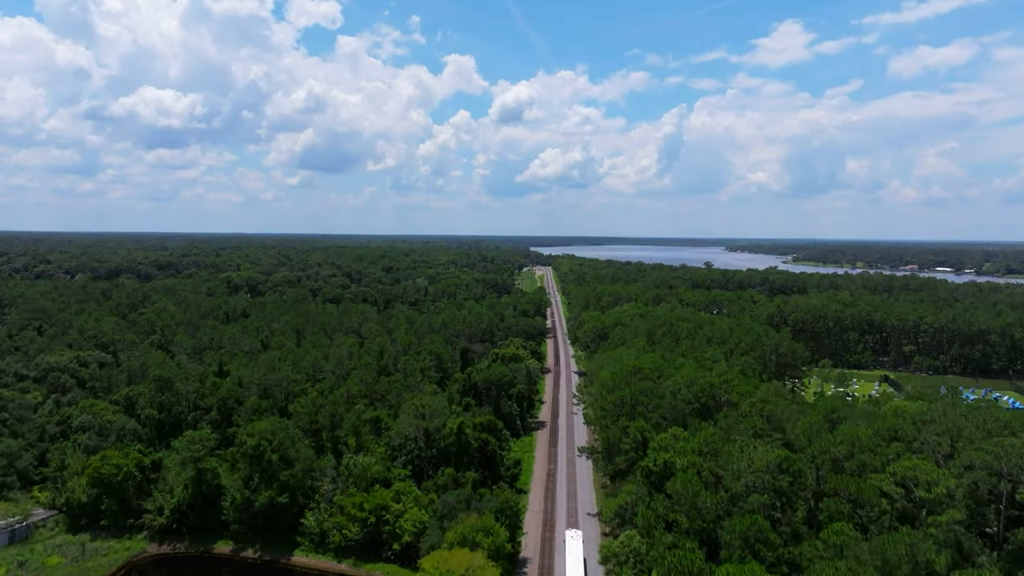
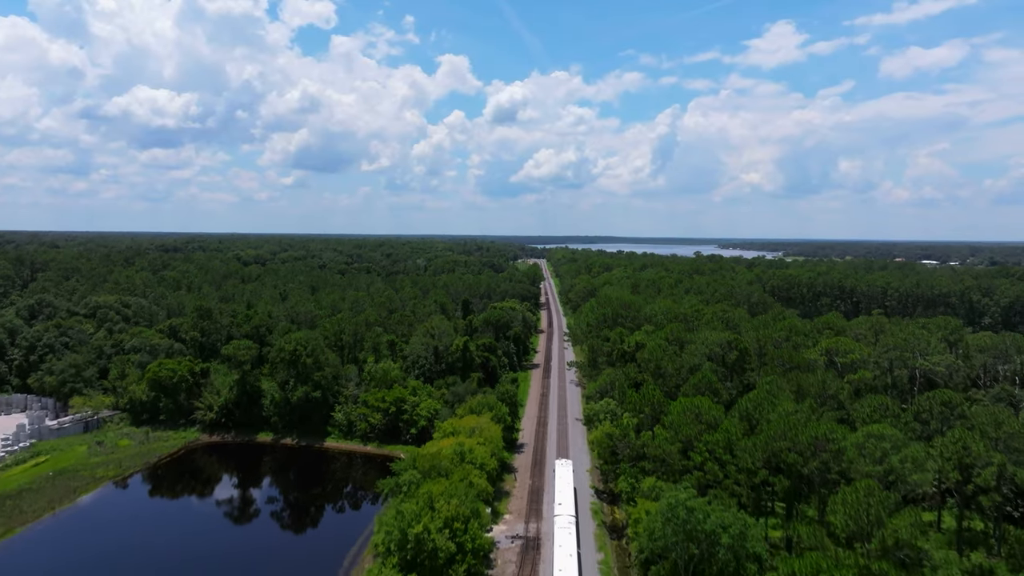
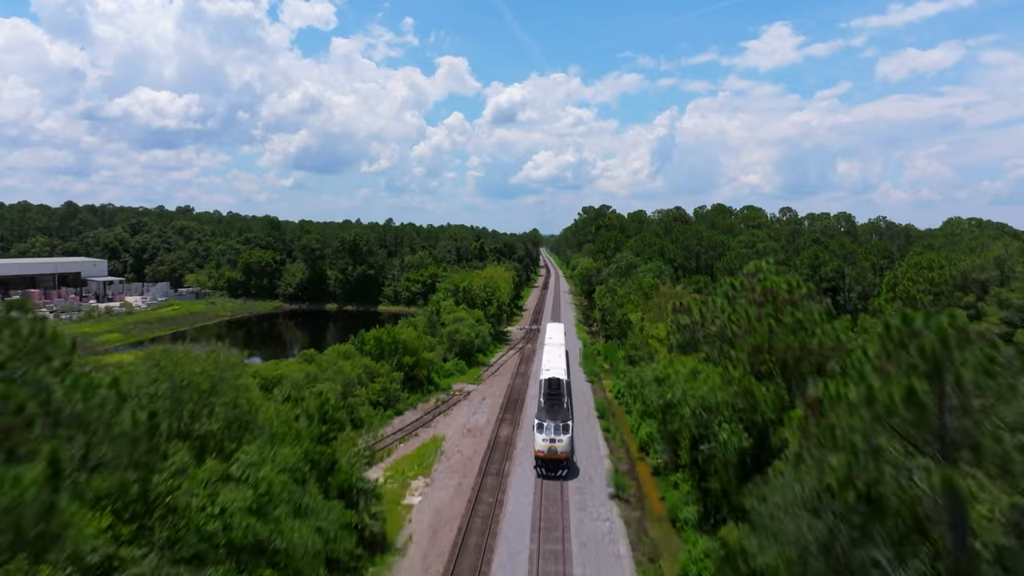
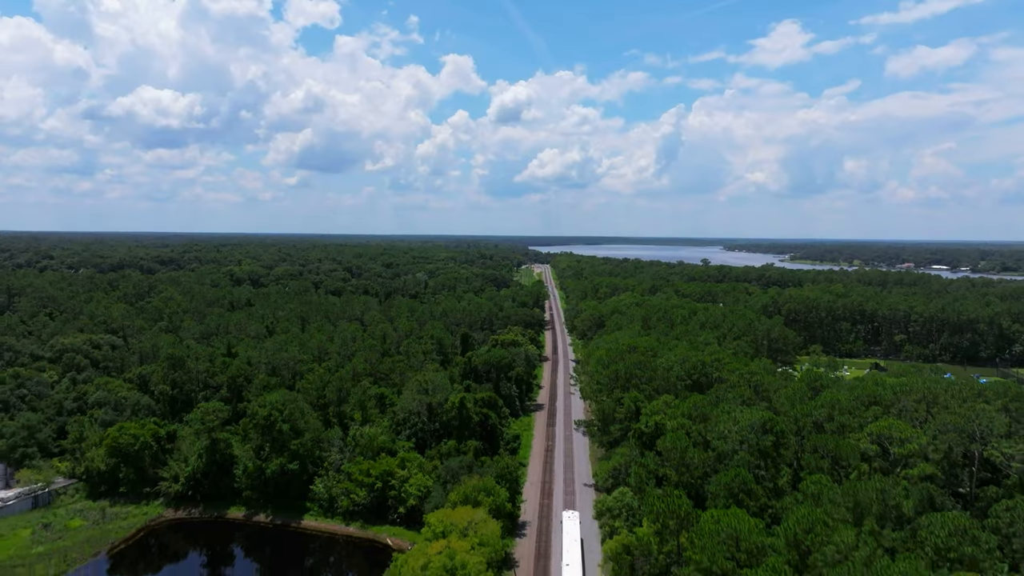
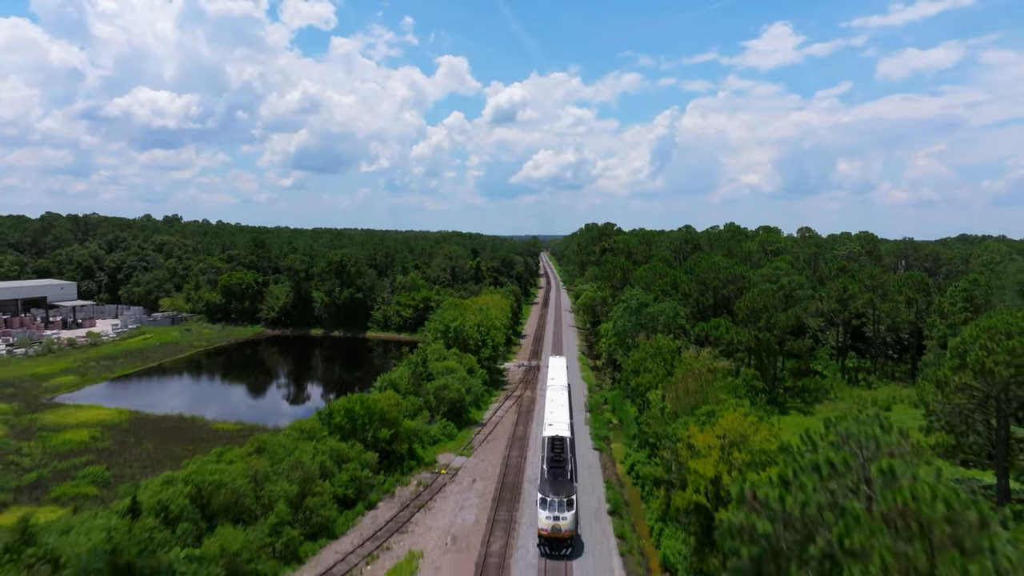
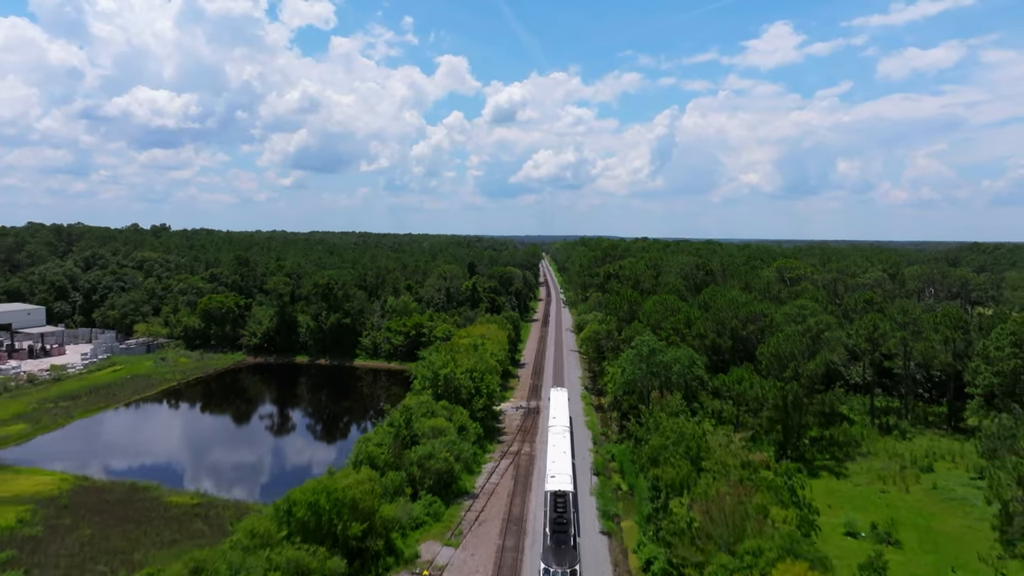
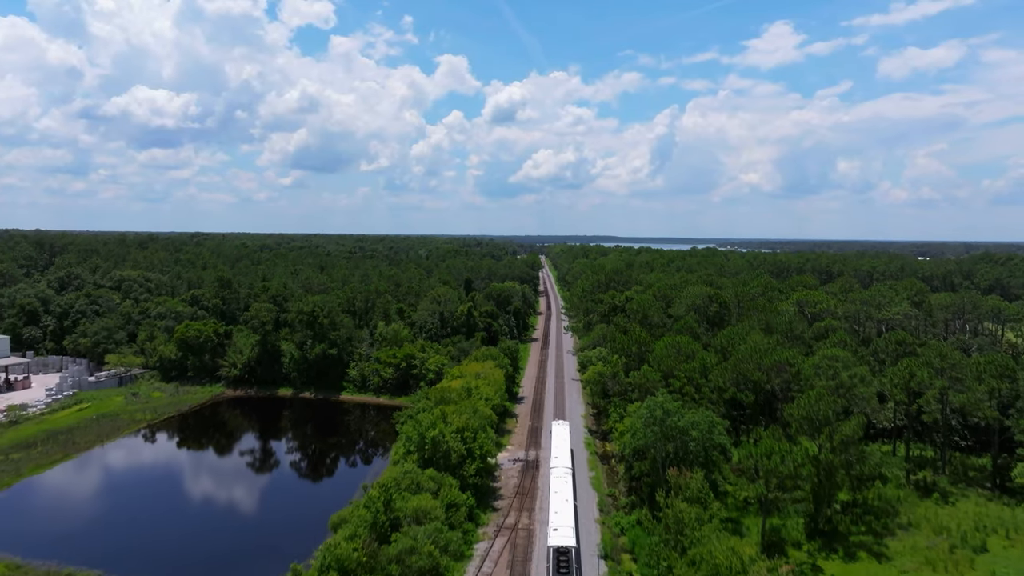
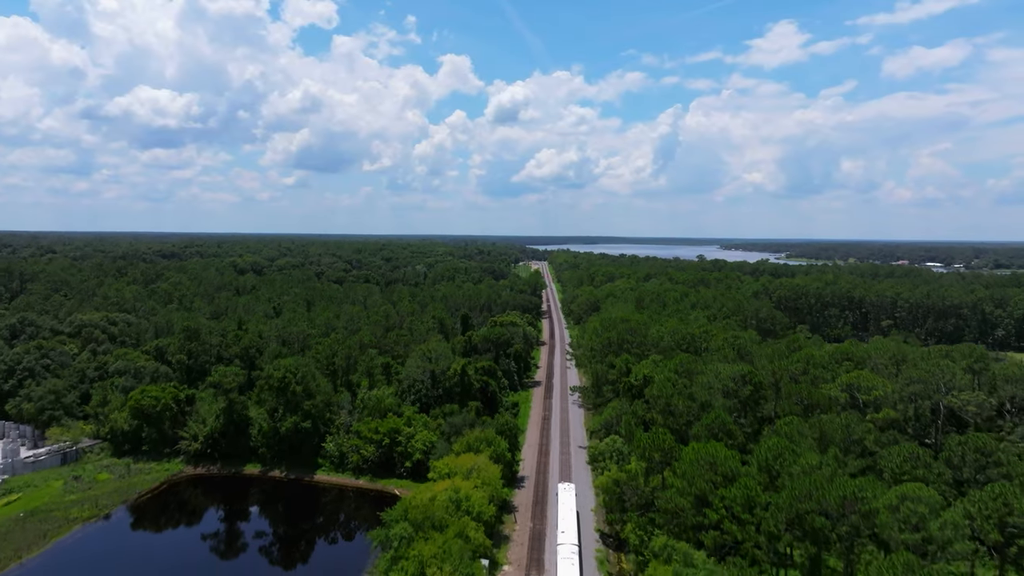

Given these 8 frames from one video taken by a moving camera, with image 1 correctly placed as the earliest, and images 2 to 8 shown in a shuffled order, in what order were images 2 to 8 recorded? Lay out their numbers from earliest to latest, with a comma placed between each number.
4, 8, 2, 7, 6, 5, 3
